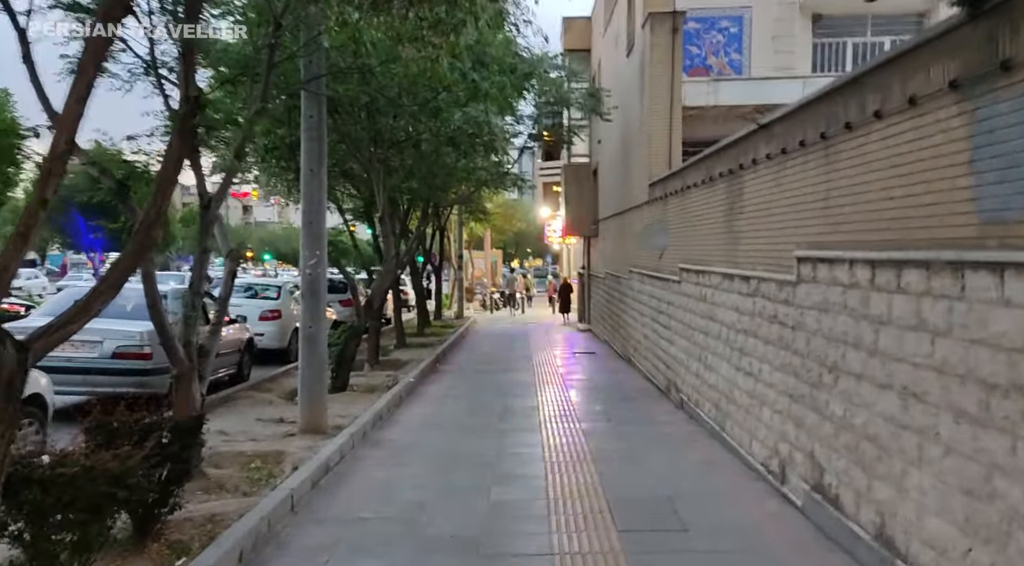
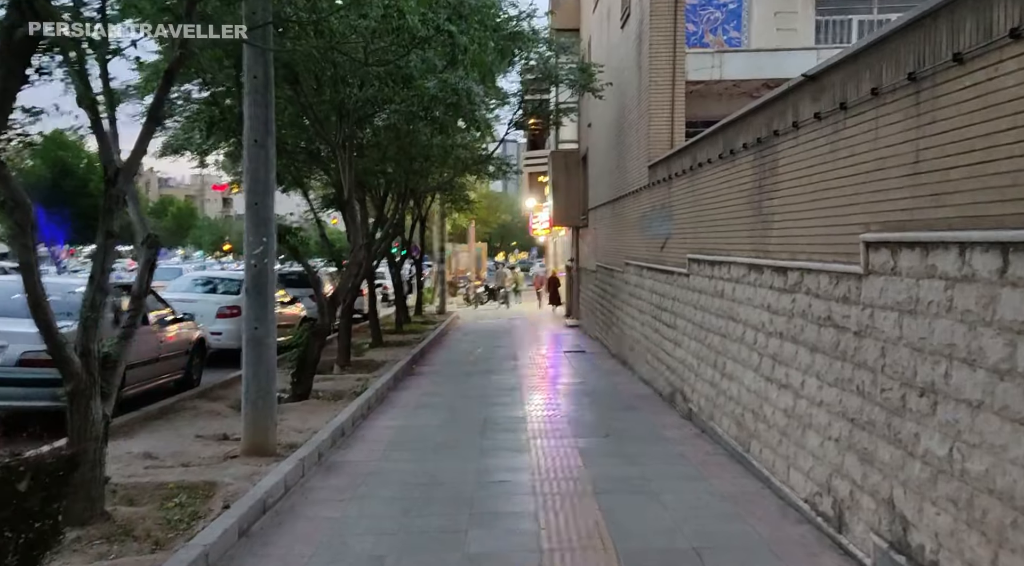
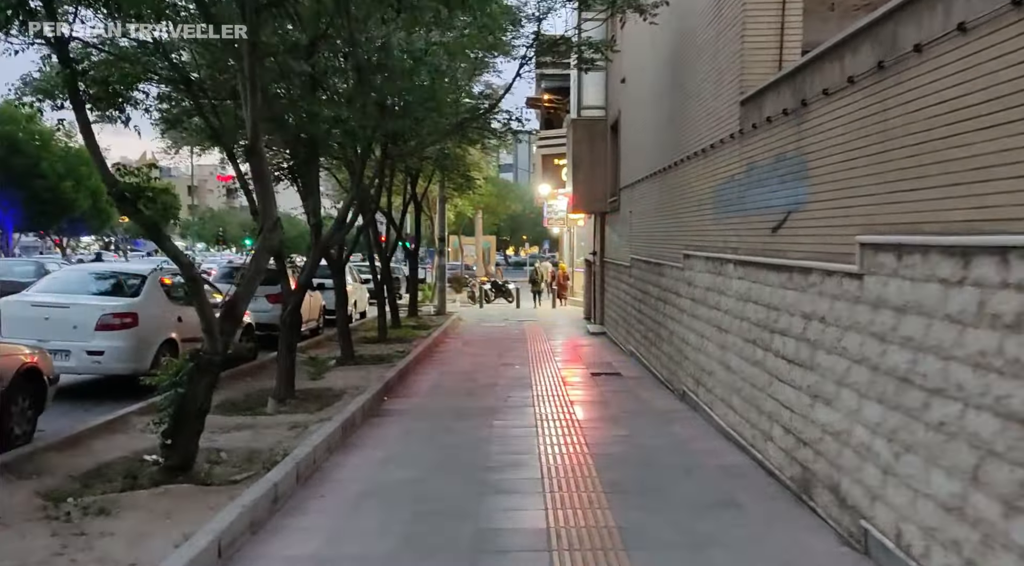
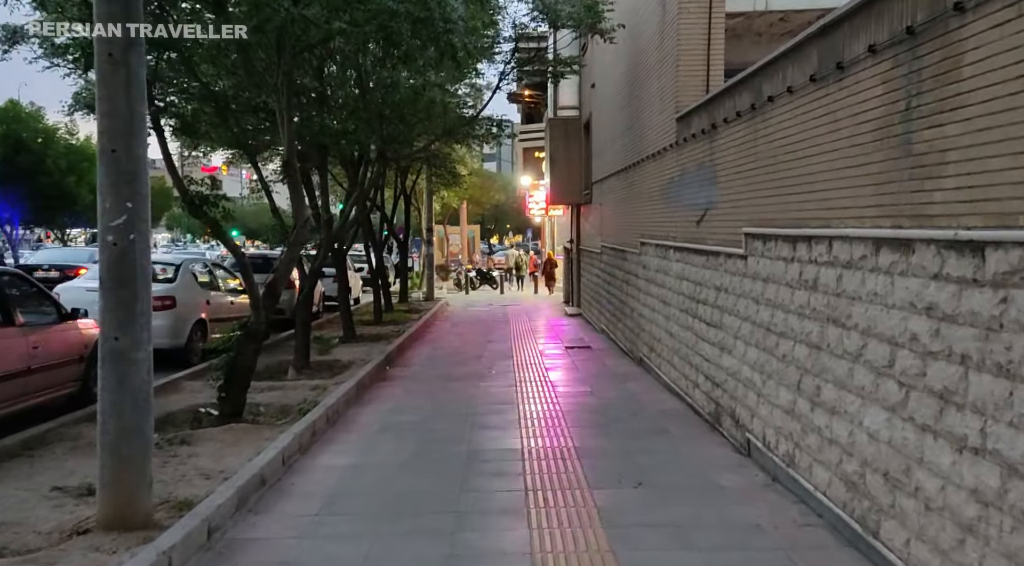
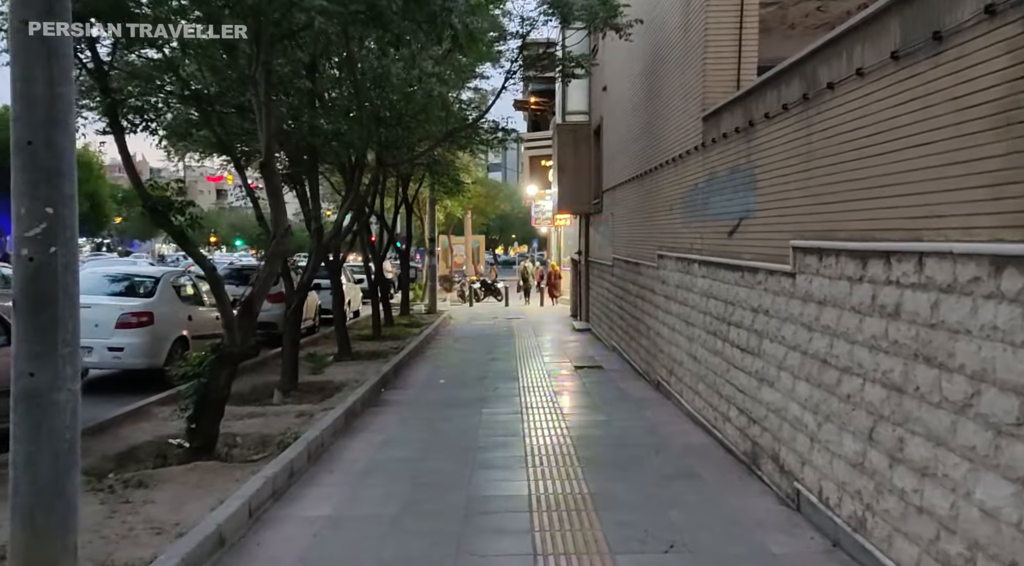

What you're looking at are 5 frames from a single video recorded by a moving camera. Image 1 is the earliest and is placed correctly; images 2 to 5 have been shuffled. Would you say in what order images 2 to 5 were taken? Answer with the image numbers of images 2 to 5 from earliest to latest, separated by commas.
2, 4, 5, 3
